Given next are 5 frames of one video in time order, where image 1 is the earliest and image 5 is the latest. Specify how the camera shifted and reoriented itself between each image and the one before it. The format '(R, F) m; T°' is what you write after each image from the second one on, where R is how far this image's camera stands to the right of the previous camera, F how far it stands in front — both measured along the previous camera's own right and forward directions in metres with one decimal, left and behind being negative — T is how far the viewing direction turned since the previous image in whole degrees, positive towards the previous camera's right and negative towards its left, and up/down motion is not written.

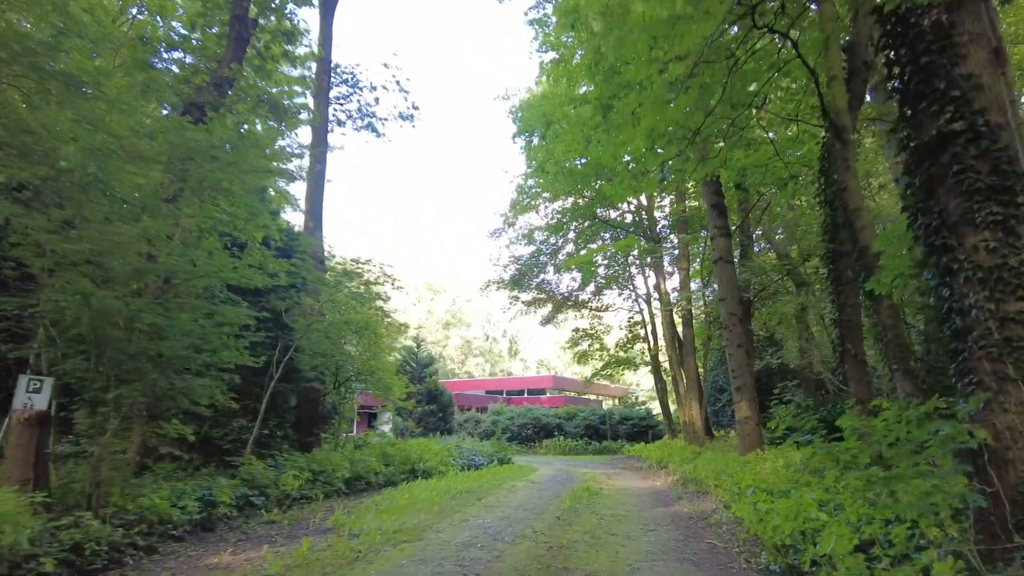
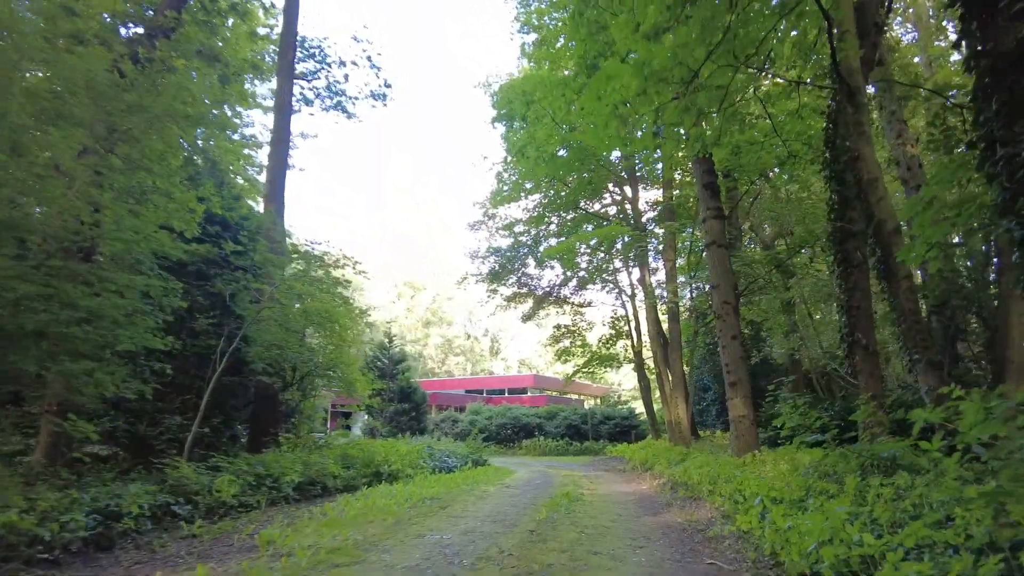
(+0.1, +1.0) m; +1°
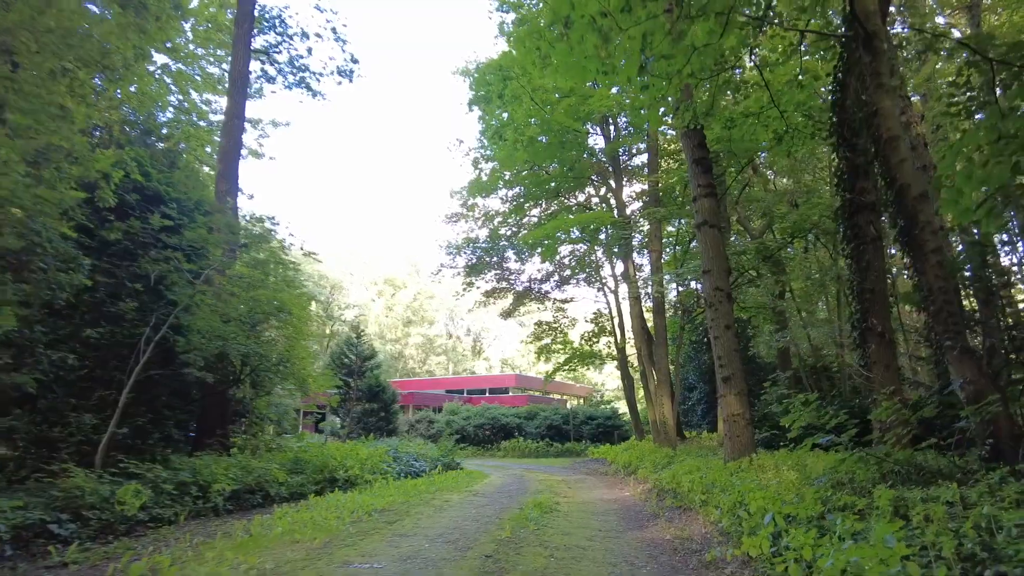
(+0.2, +1.1) m; +1°
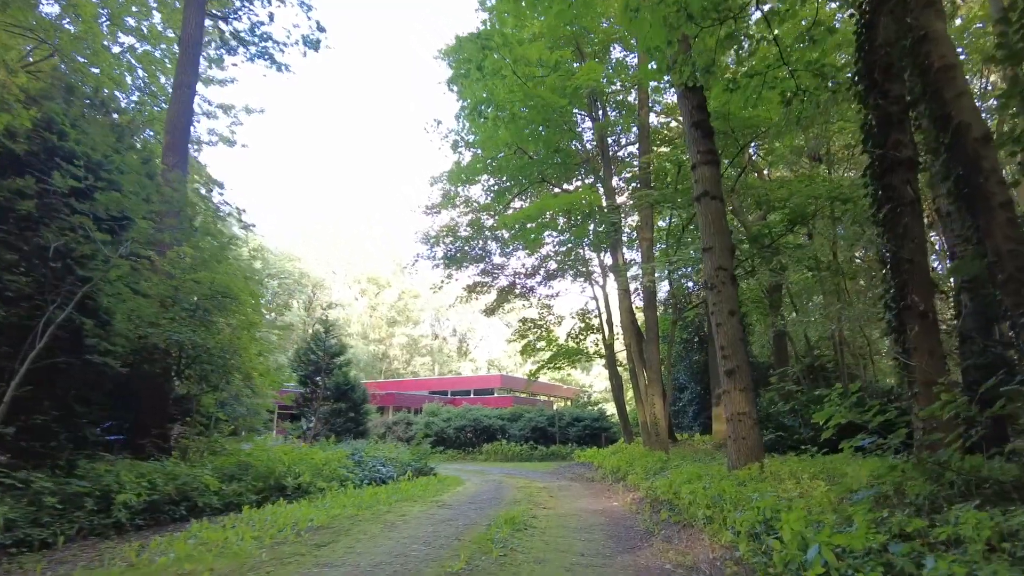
(+0.2, +1.3) m; +1°
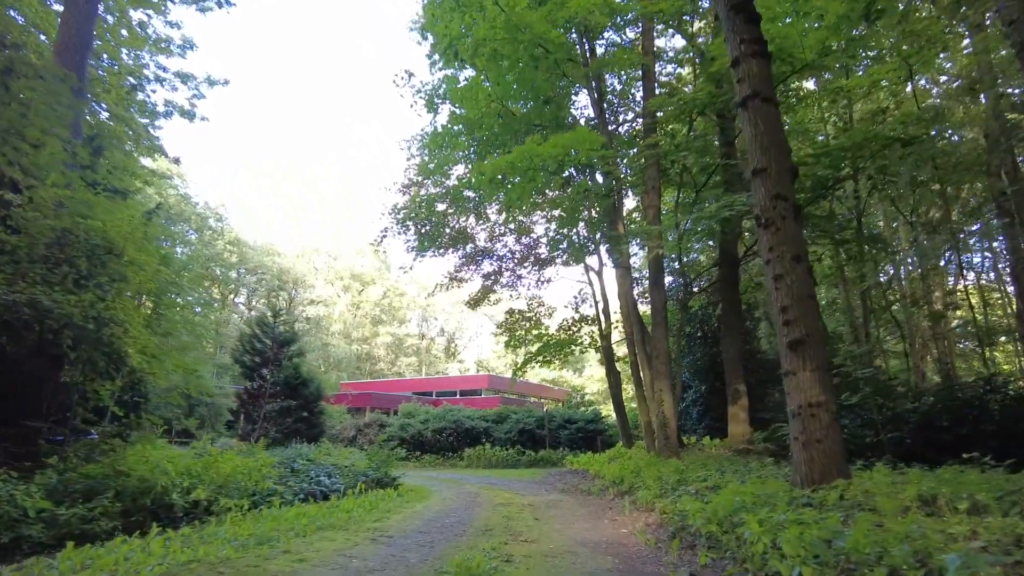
(+0.2, +2.5) m; +1°
